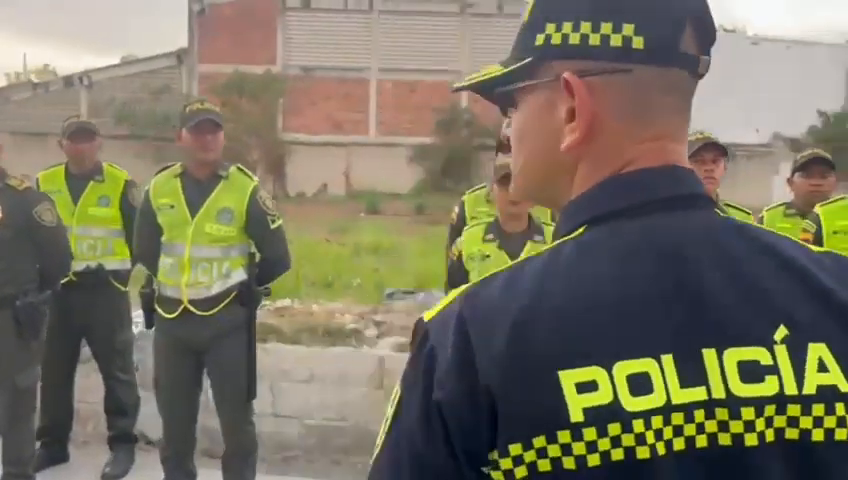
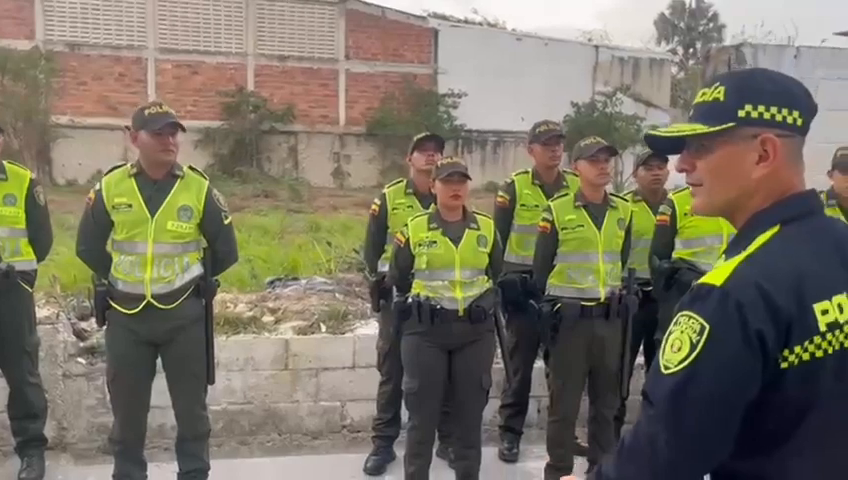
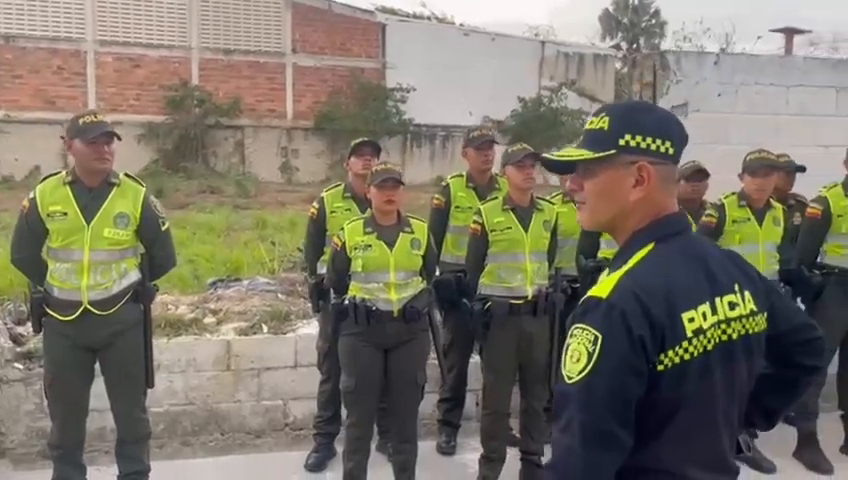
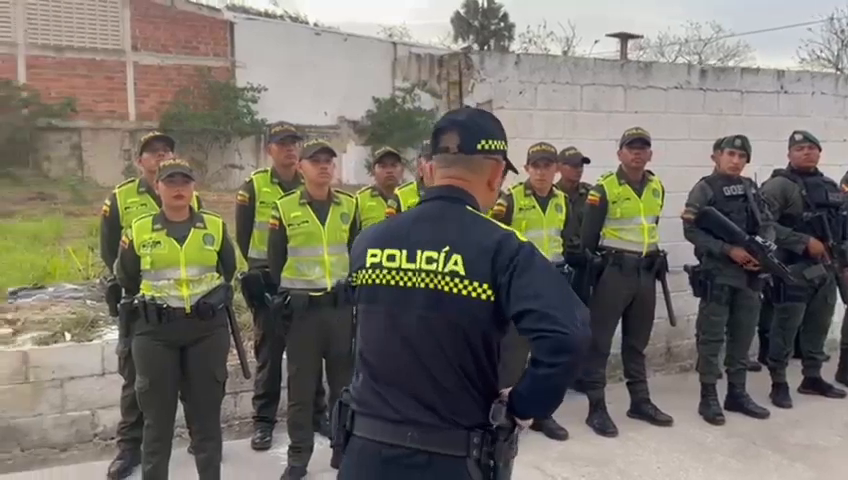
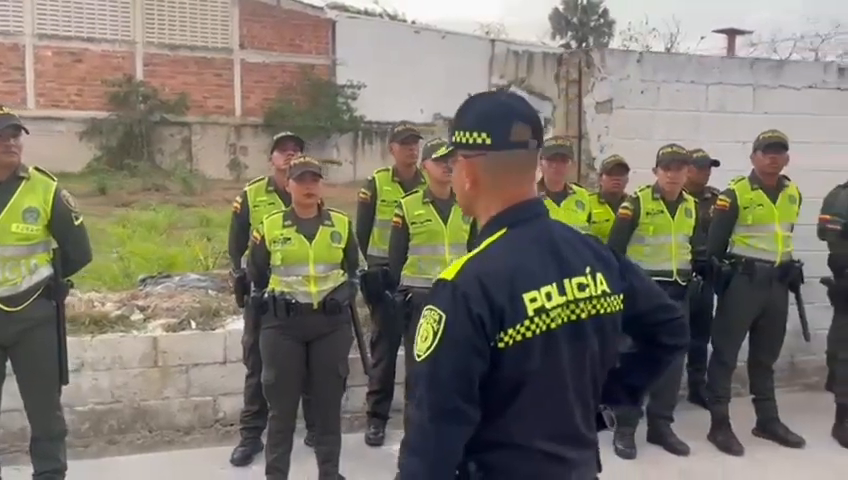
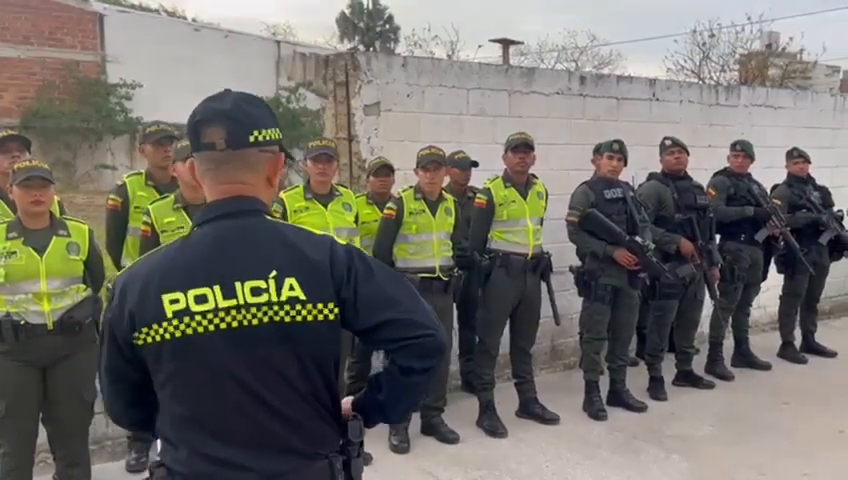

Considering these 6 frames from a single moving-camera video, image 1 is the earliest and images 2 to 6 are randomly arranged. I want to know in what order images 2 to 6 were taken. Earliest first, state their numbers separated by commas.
2, 3, 5, 6, 4
